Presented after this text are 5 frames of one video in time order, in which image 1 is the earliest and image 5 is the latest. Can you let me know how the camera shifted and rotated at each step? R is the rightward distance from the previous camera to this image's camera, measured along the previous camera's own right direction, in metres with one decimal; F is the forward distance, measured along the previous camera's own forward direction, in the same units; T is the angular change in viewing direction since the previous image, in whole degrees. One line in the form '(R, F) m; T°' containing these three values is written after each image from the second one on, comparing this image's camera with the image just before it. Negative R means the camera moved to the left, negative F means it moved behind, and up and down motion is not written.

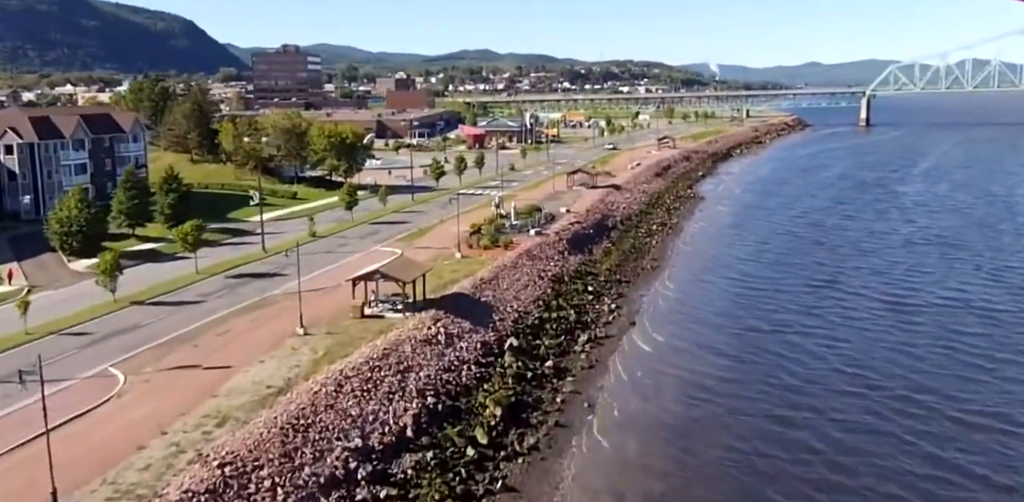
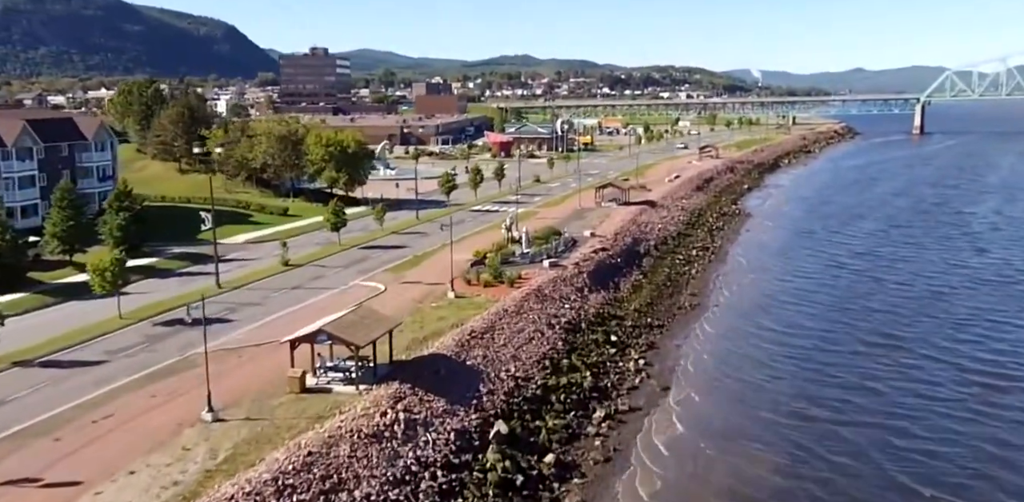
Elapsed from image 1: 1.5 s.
(+1.2, +8.1) m; -2°
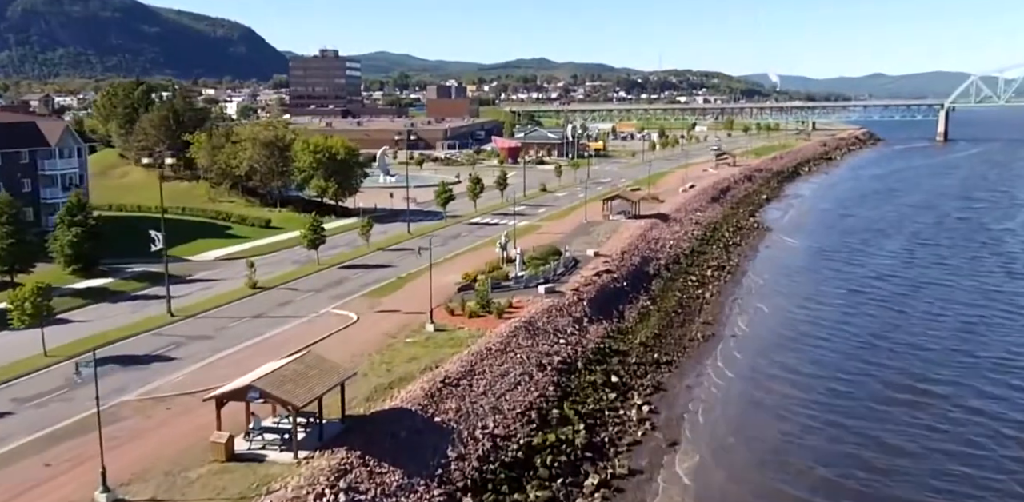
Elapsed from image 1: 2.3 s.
(+0.9, +4.2) m; -1°
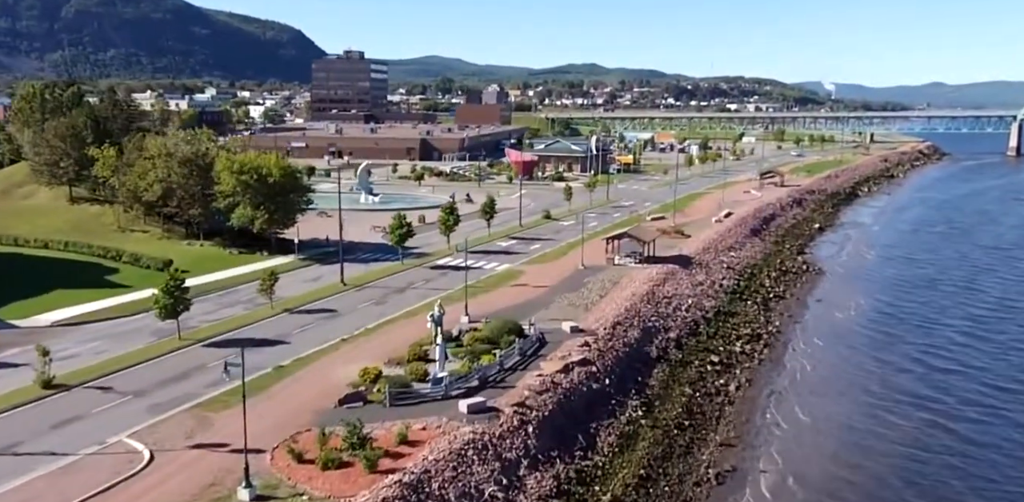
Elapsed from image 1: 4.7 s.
(+3.3, +12.6) m; -3°
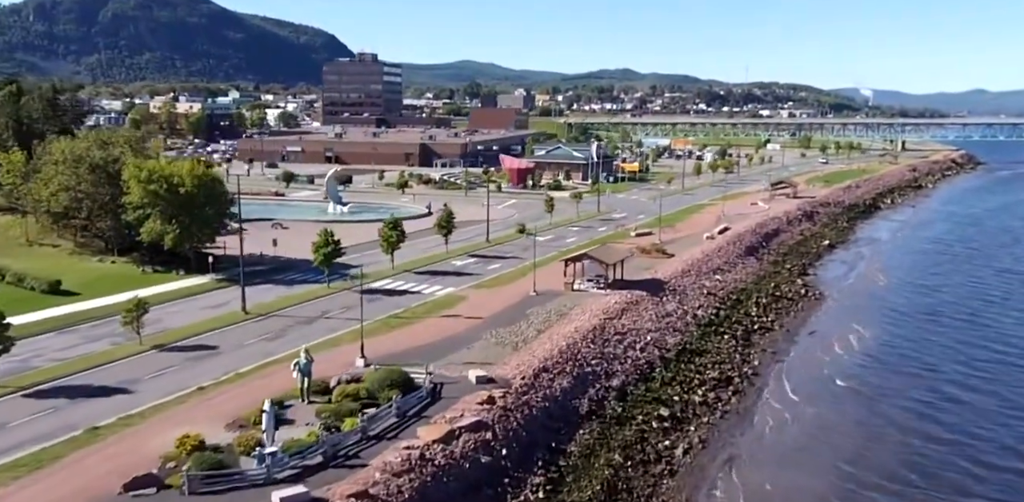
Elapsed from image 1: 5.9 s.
(+3.7, +5.7) m; -2°
